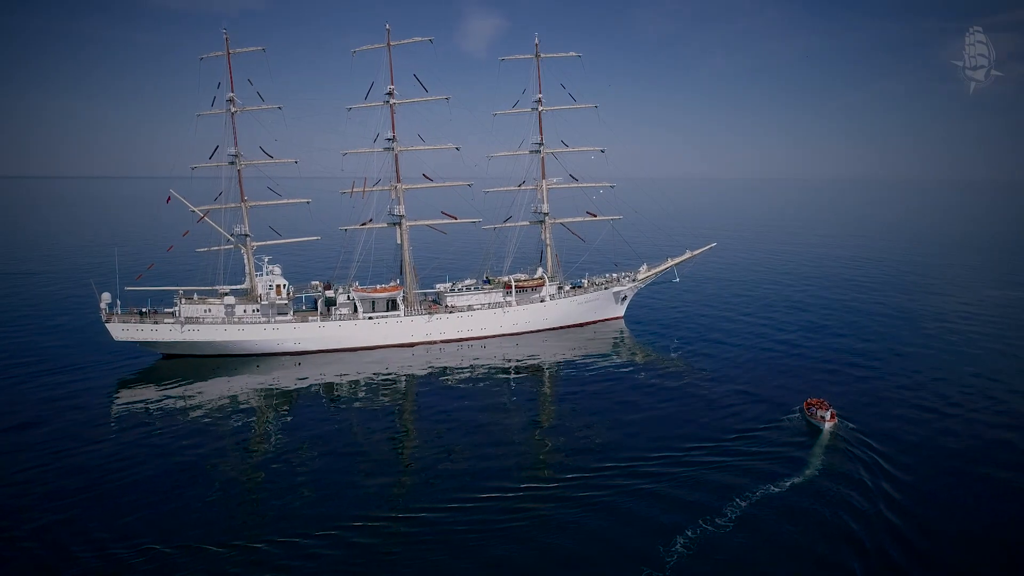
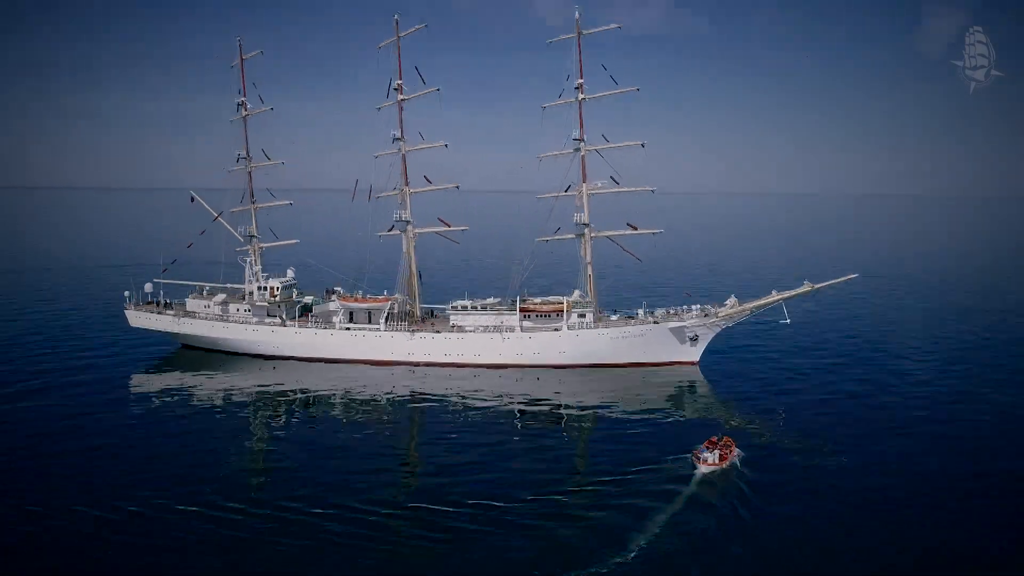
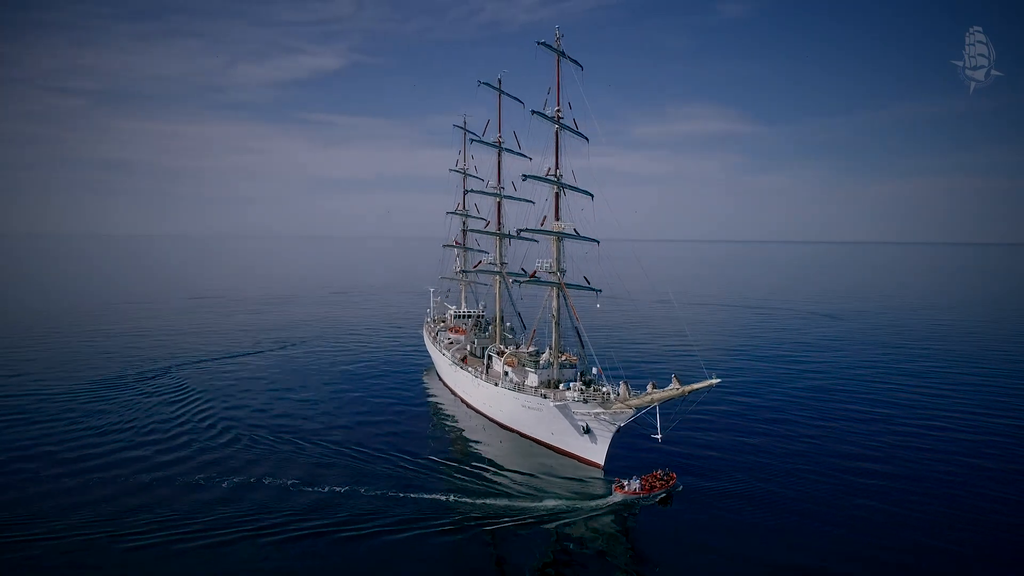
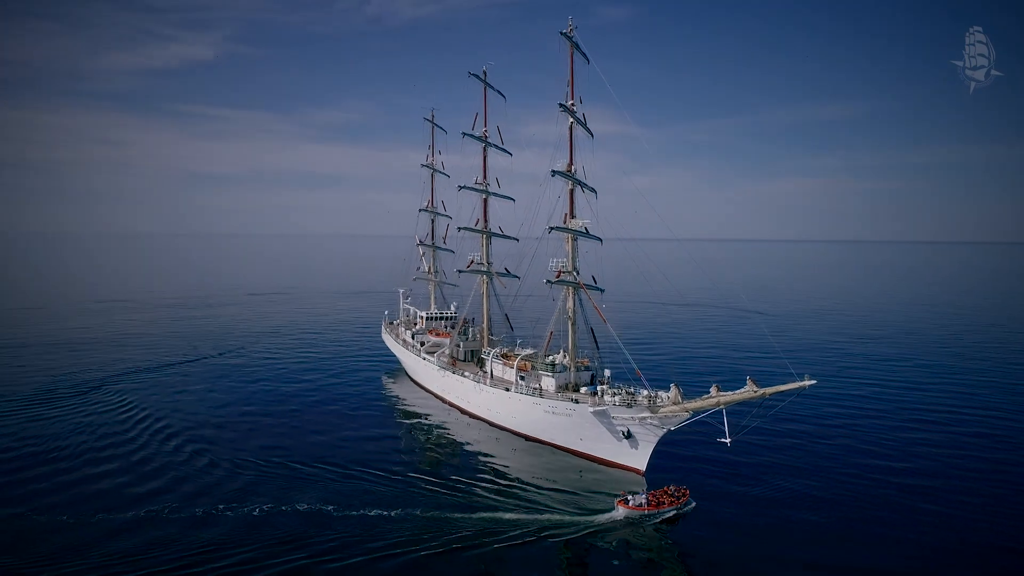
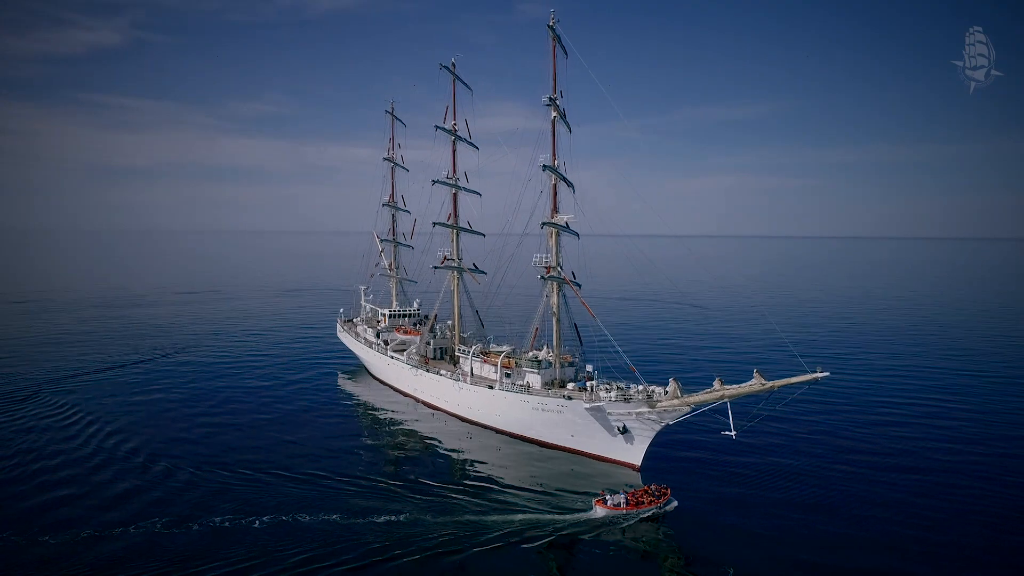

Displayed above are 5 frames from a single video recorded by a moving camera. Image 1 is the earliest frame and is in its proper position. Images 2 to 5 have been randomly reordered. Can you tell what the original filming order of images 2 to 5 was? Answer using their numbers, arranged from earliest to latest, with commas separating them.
2, 5, 4, 3
